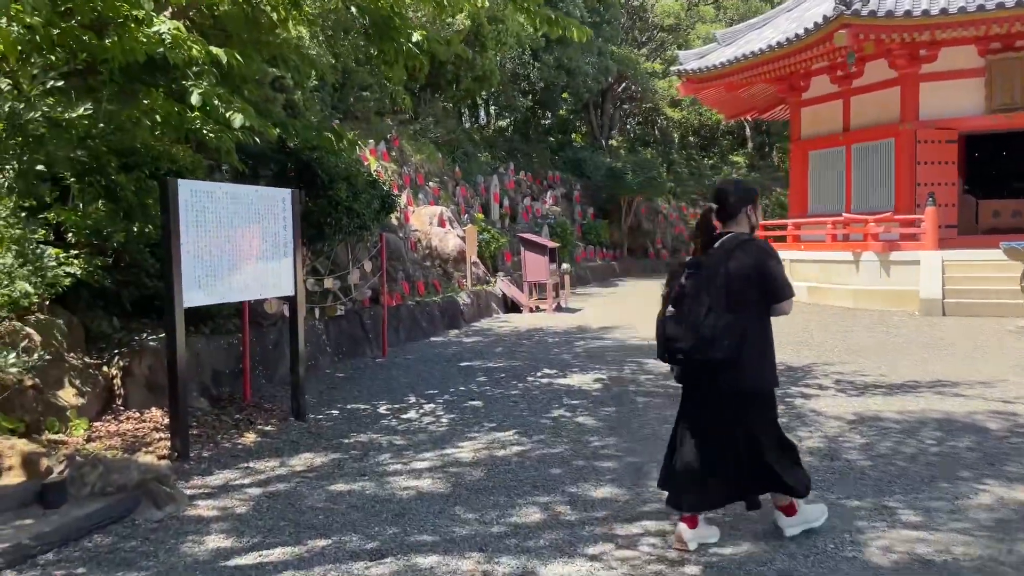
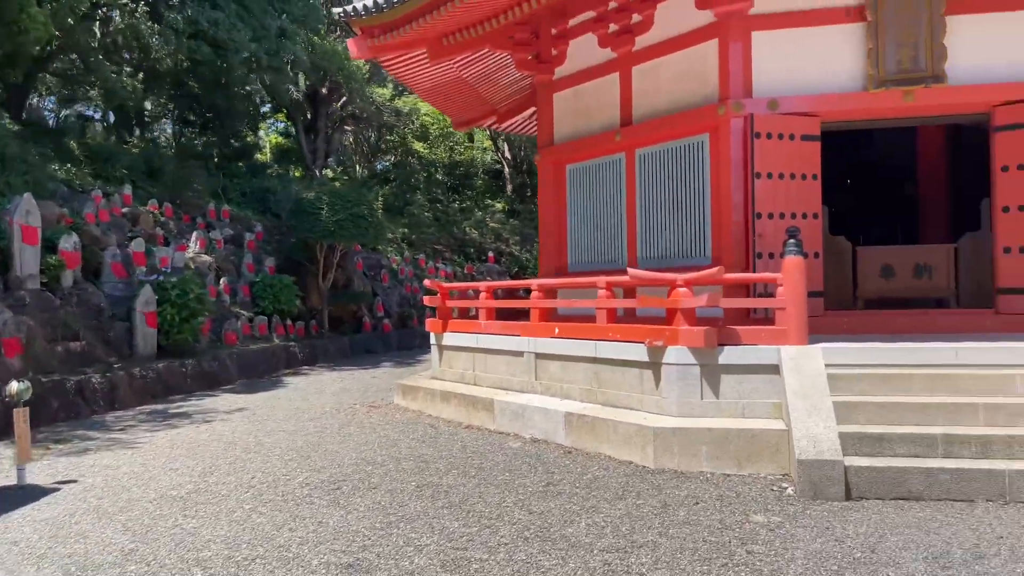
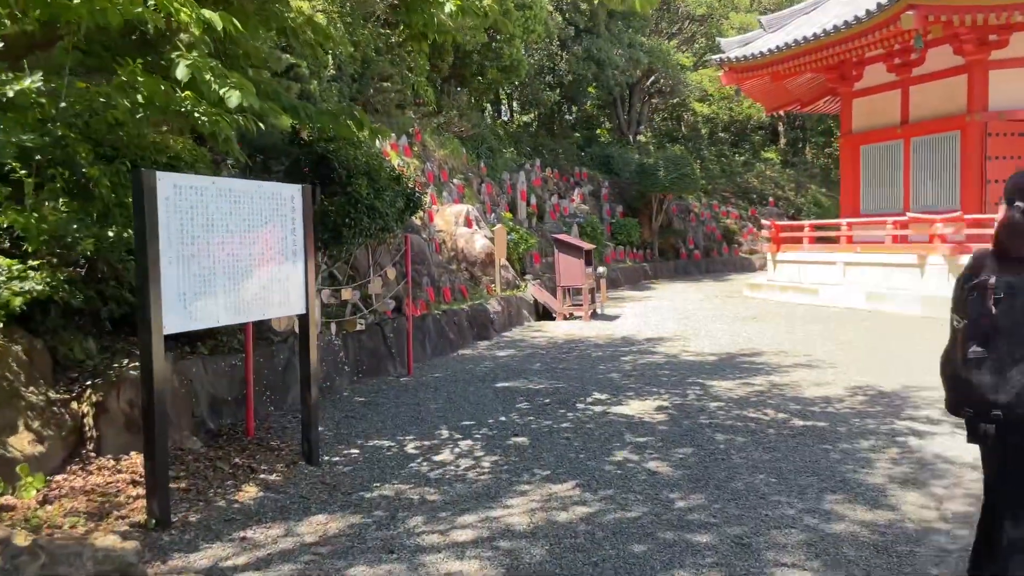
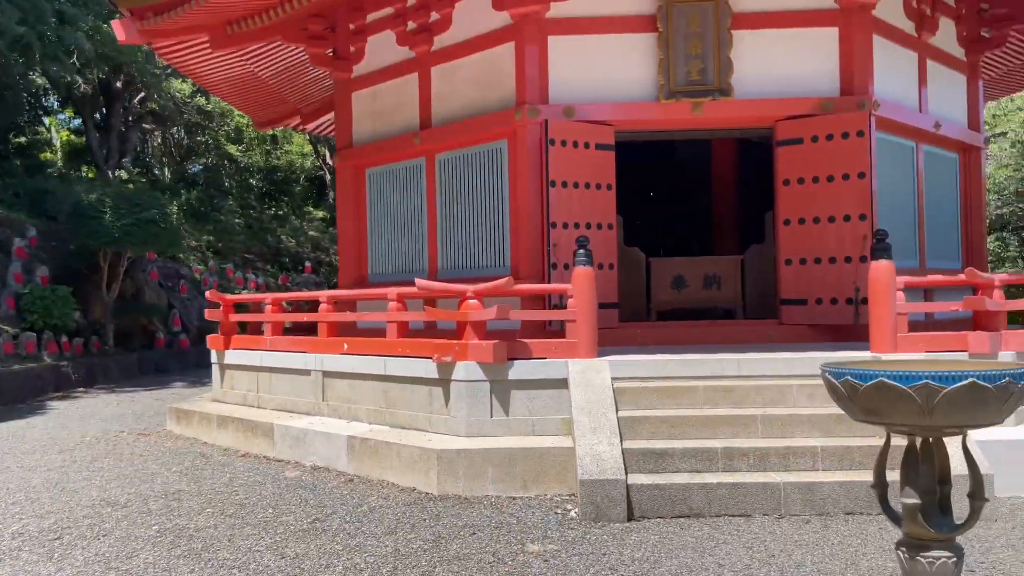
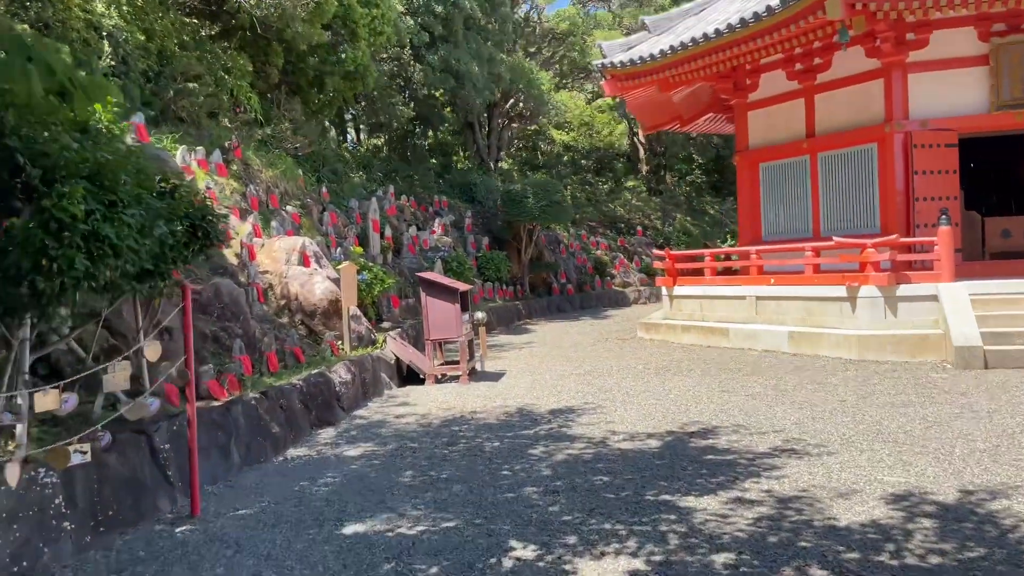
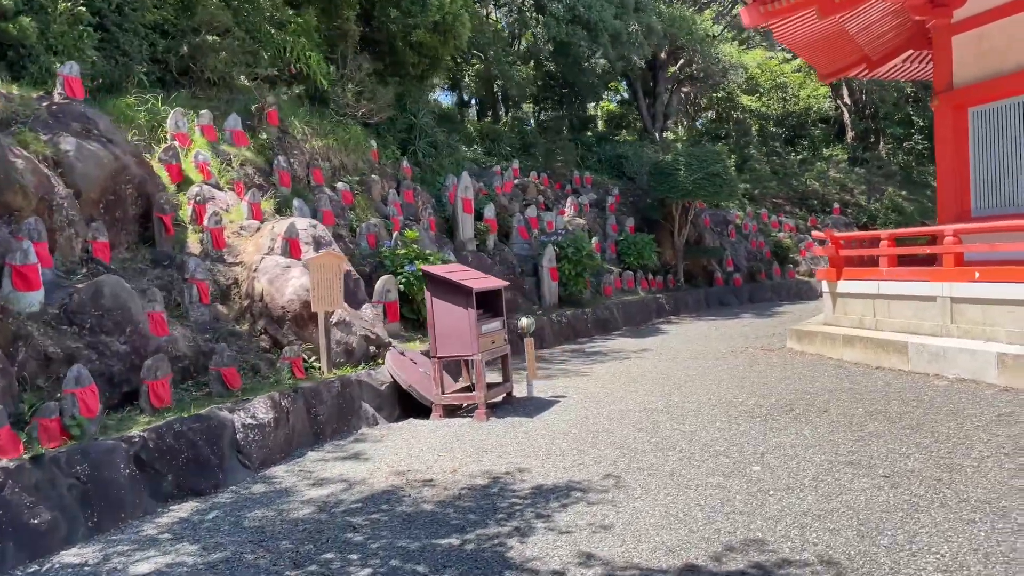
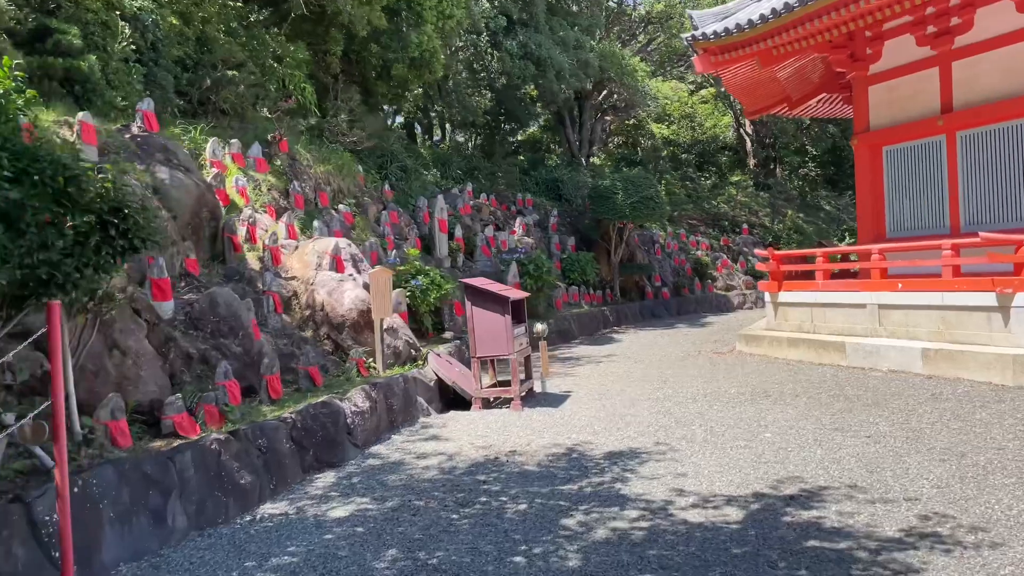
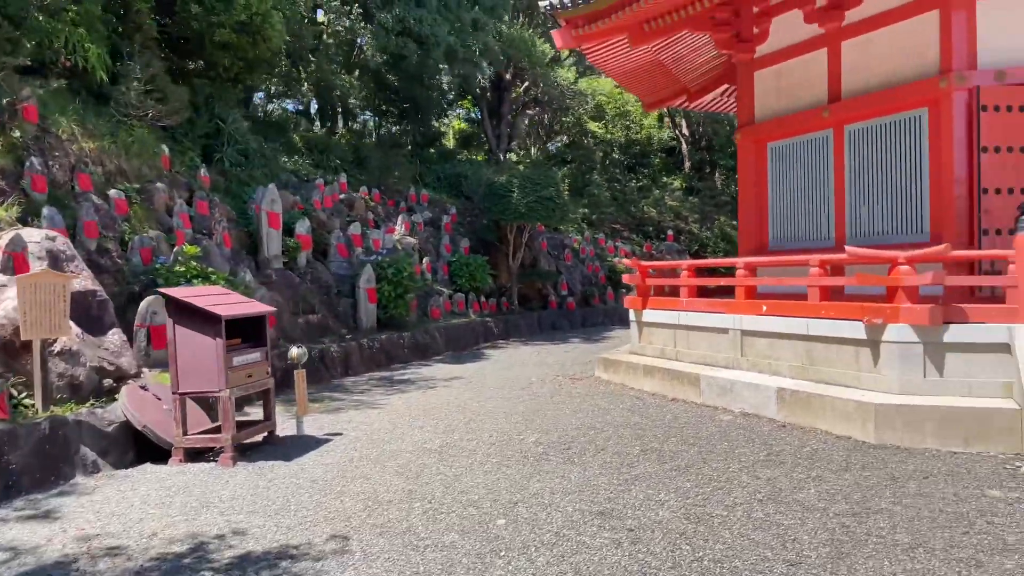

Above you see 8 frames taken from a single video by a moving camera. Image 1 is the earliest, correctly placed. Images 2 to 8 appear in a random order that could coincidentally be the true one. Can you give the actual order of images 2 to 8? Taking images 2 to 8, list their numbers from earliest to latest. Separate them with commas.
3, 5, 7, 6, 8, 2, 4
